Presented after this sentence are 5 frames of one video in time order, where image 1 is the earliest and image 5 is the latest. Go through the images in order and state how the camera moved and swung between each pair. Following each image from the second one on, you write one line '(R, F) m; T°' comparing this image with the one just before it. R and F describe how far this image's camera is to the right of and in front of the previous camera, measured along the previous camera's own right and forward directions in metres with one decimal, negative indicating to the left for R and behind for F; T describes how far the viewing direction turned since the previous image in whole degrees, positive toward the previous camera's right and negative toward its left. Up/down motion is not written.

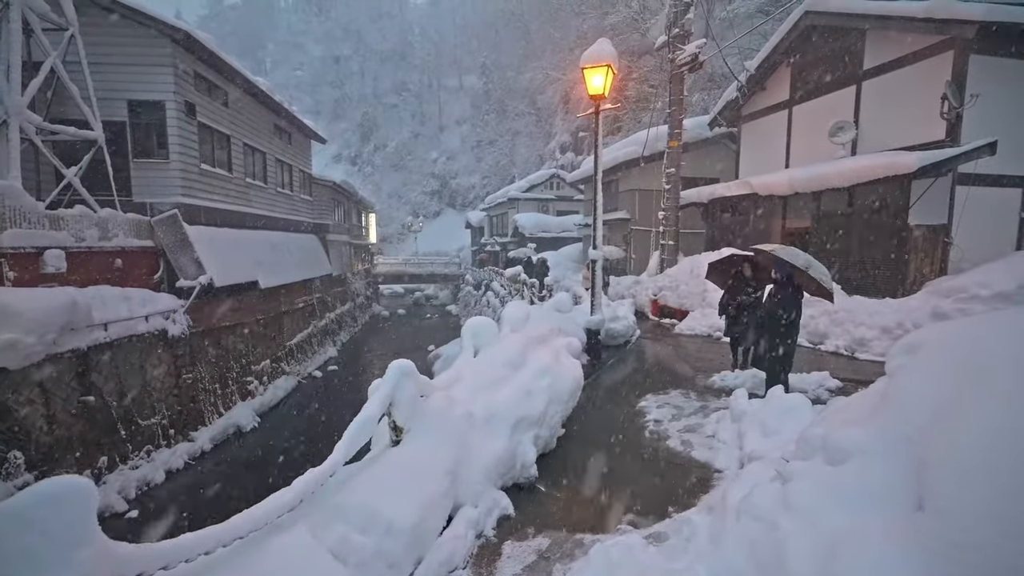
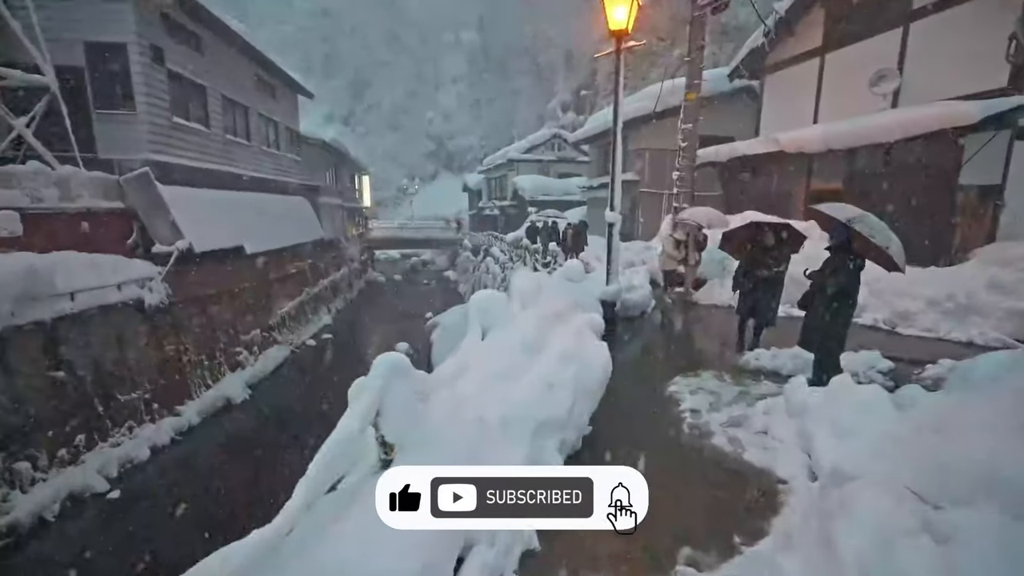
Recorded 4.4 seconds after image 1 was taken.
(-0.1, +0.7) m; 0°
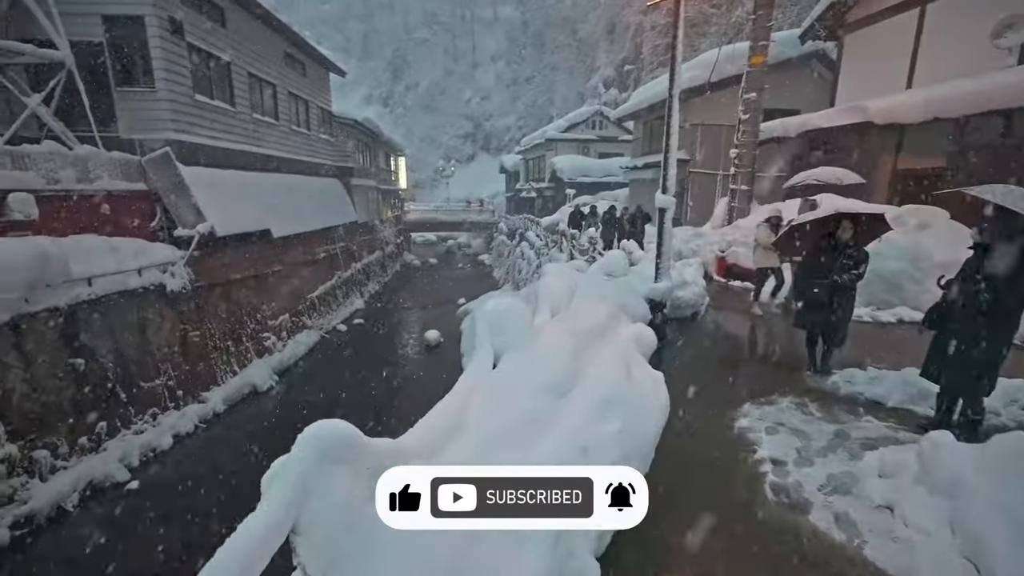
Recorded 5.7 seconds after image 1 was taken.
(+0.1, +0.9) m; -4°
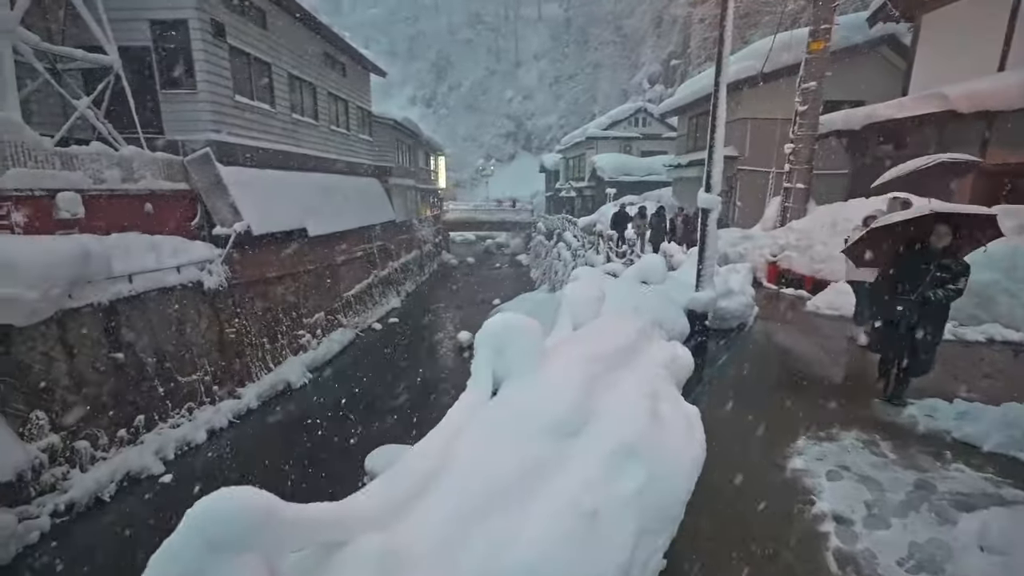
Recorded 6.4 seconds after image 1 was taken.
(+0.2, +0.4) m; -5°
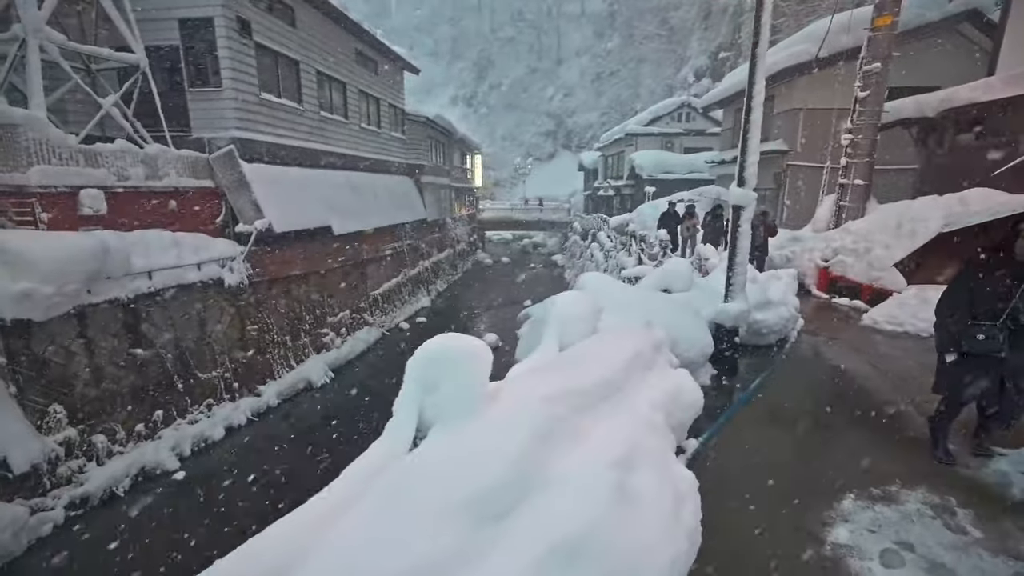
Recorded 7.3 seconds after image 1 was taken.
(+0.4, +0.5) m; -5°
